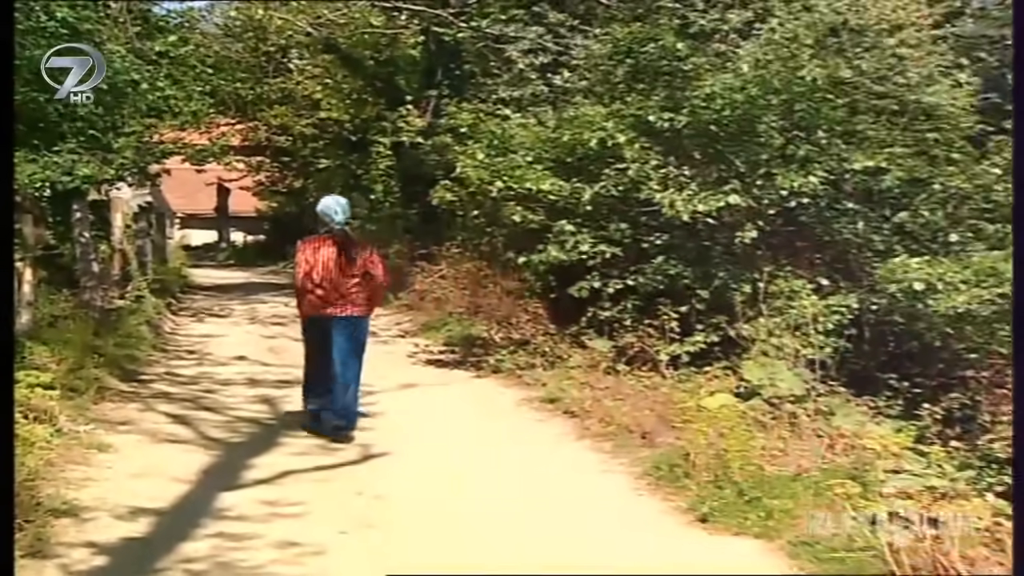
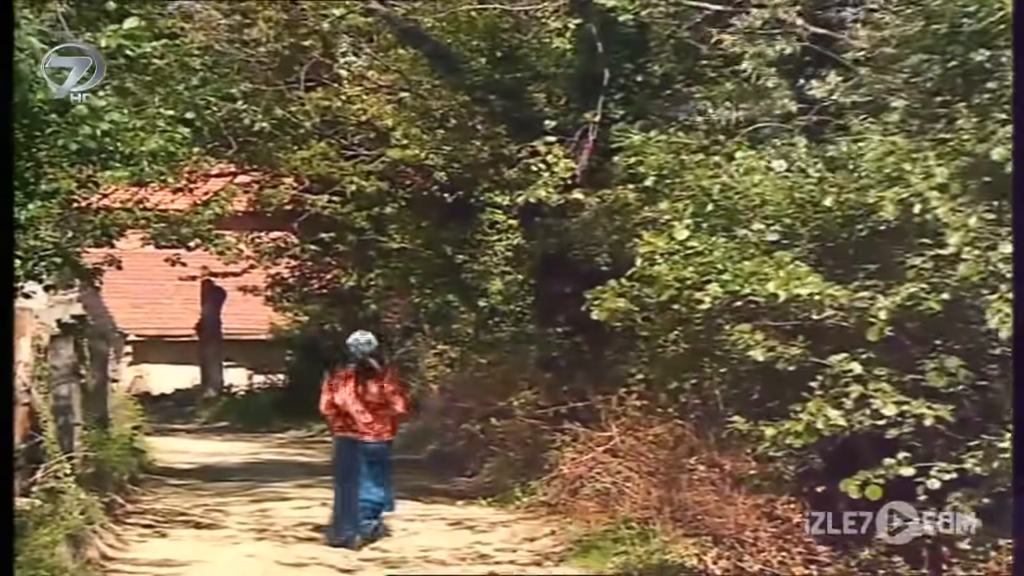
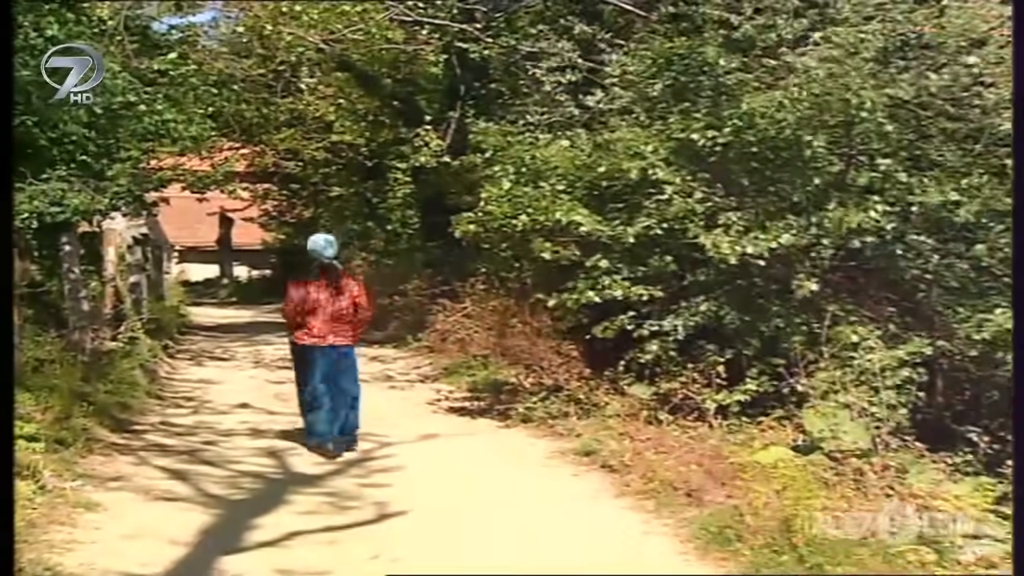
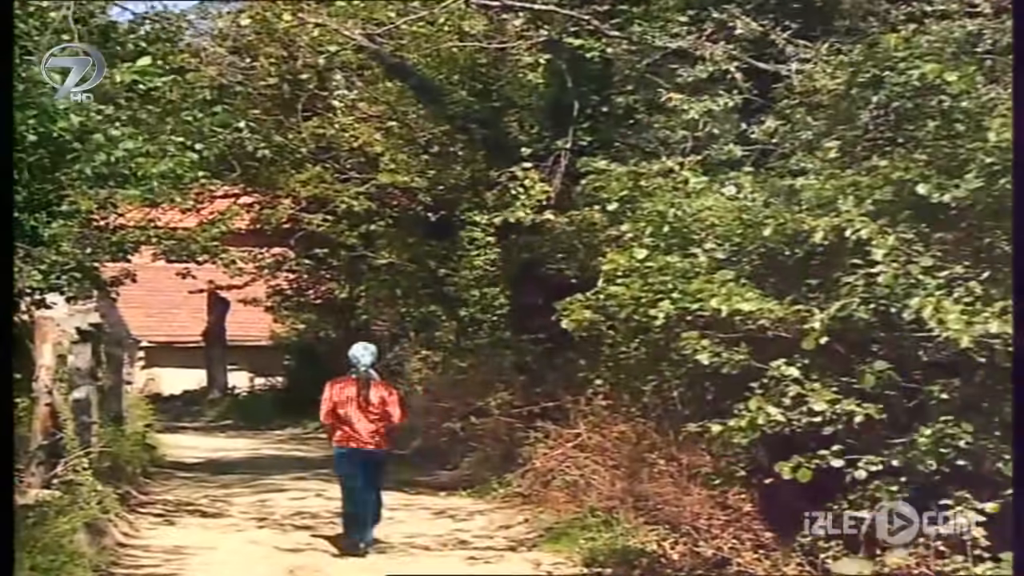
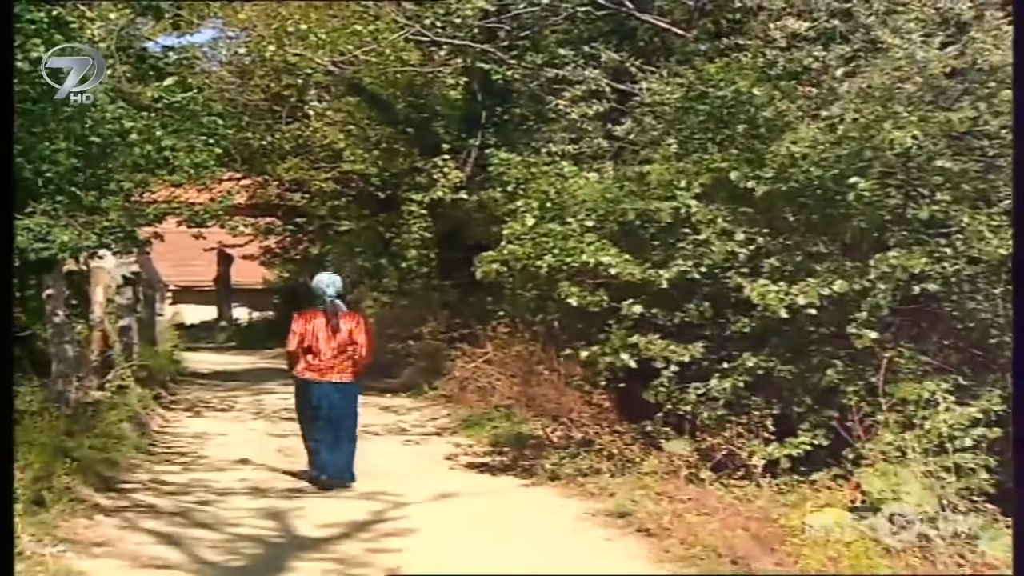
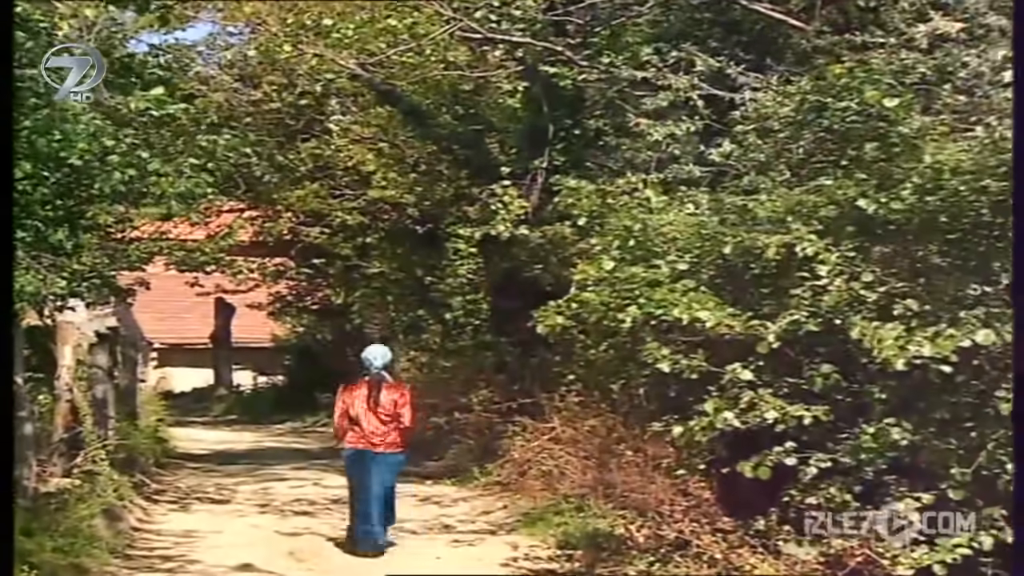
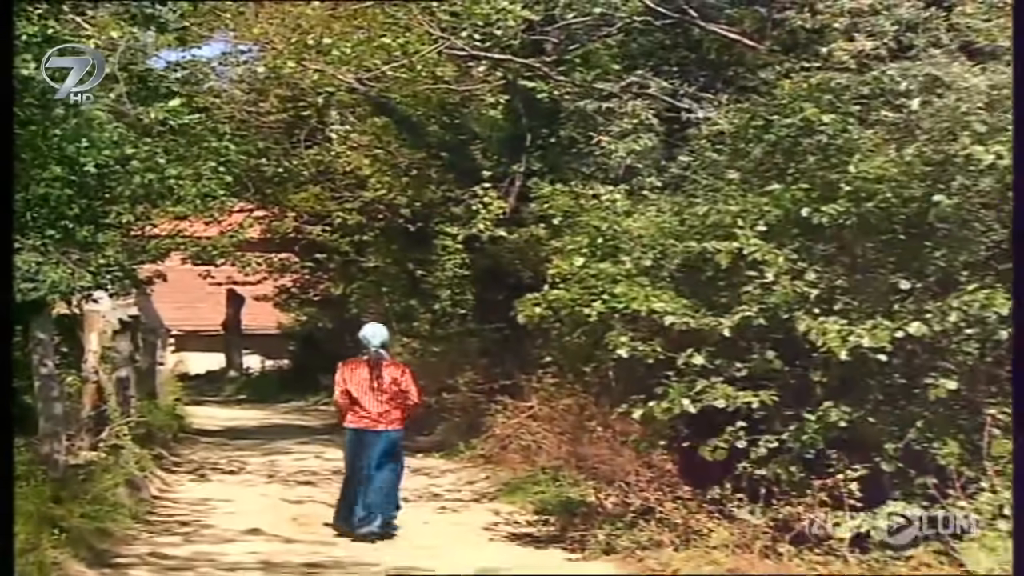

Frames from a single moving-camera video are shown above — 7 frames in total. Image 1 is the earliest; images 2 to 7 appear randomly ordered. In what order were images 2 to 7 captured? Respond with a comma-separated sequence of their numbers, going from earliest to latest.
3, 5, 7, 6, 4, 2
